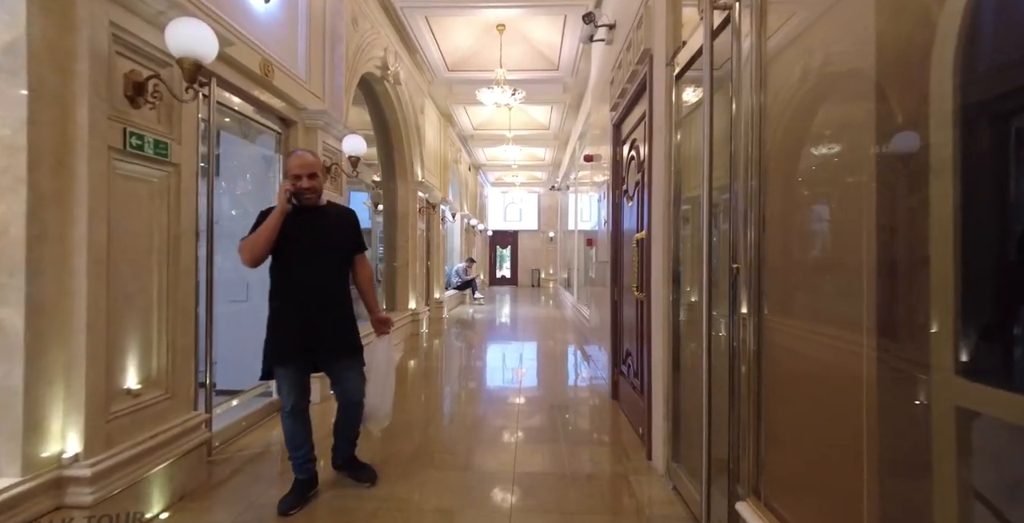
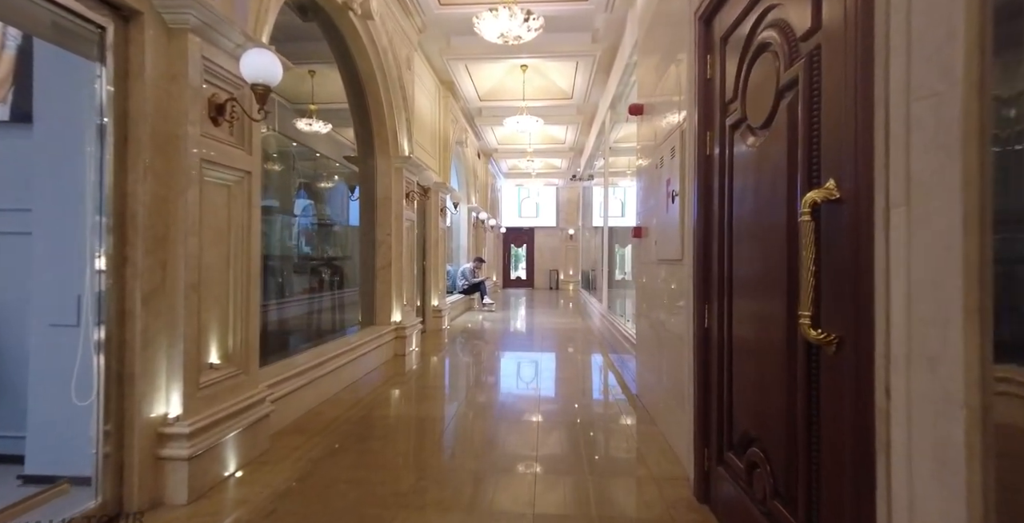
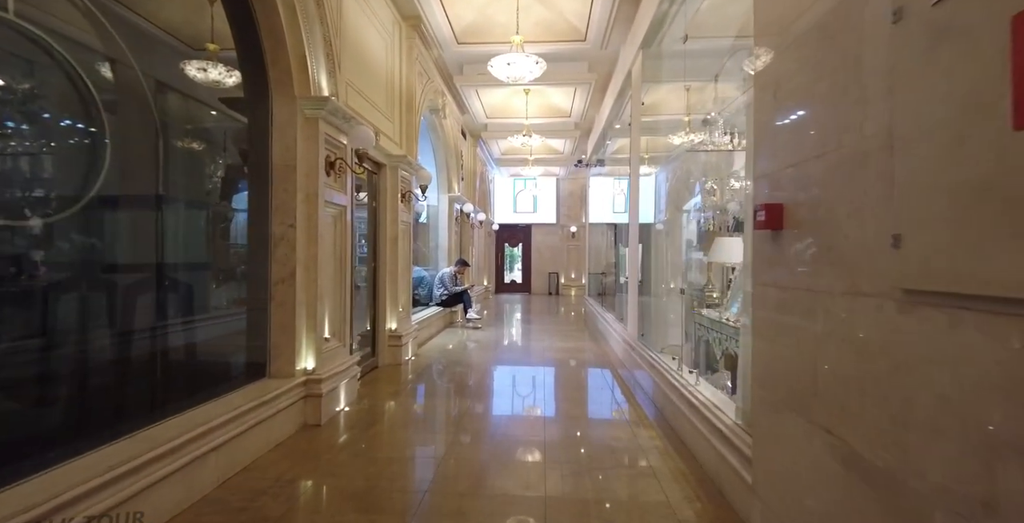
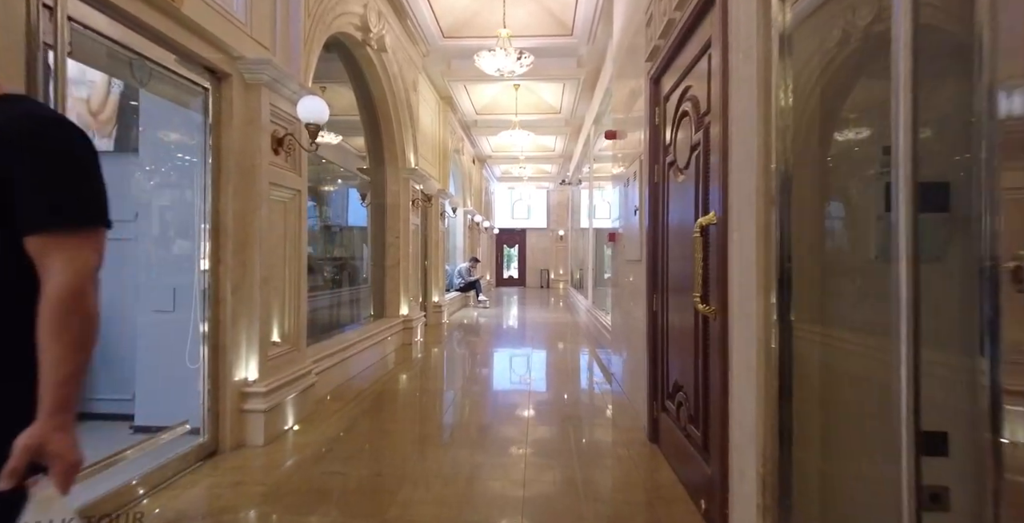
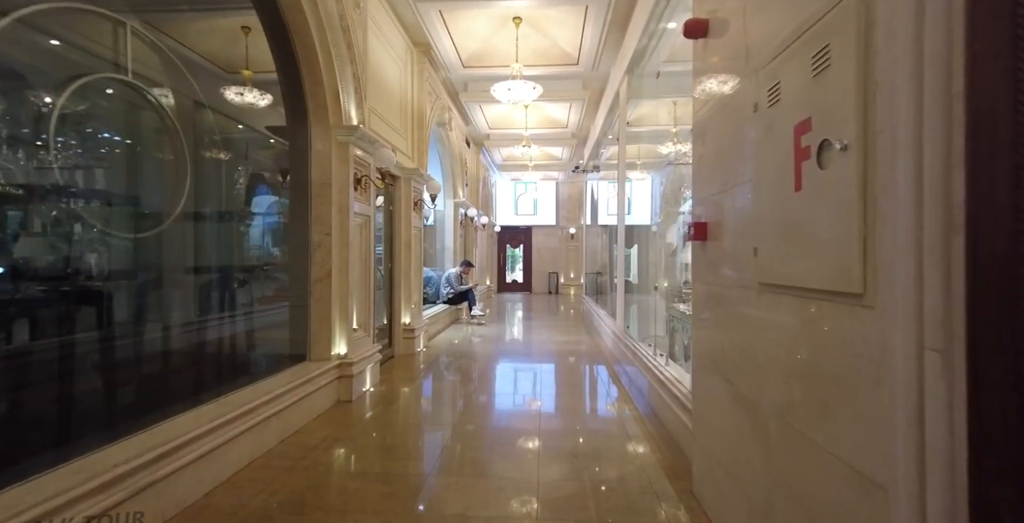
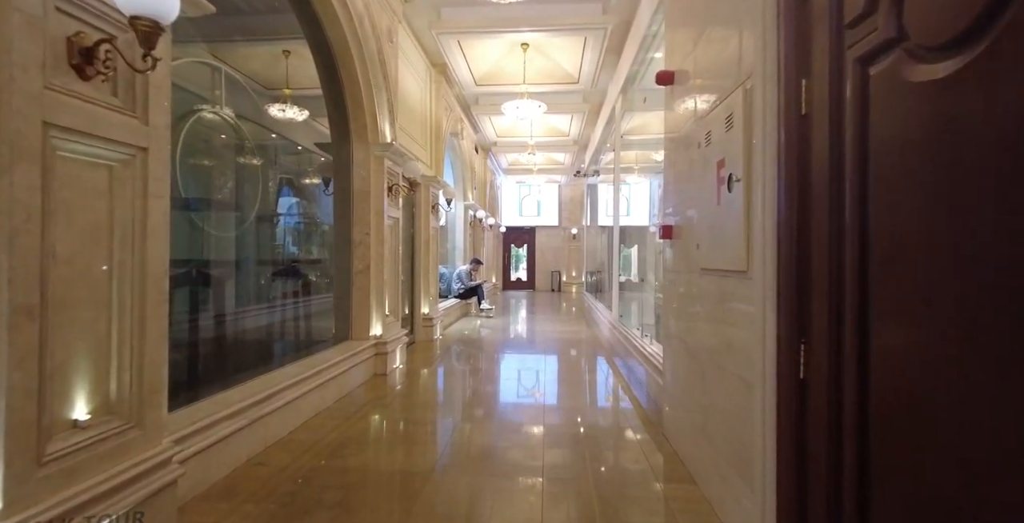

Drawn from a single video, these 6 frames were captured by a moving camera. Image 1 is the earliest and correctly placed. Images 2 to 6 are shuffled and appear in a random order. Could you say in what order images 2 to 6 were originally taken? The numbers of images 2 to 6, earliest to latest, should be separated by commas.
4, 2, 6, 5, 3
